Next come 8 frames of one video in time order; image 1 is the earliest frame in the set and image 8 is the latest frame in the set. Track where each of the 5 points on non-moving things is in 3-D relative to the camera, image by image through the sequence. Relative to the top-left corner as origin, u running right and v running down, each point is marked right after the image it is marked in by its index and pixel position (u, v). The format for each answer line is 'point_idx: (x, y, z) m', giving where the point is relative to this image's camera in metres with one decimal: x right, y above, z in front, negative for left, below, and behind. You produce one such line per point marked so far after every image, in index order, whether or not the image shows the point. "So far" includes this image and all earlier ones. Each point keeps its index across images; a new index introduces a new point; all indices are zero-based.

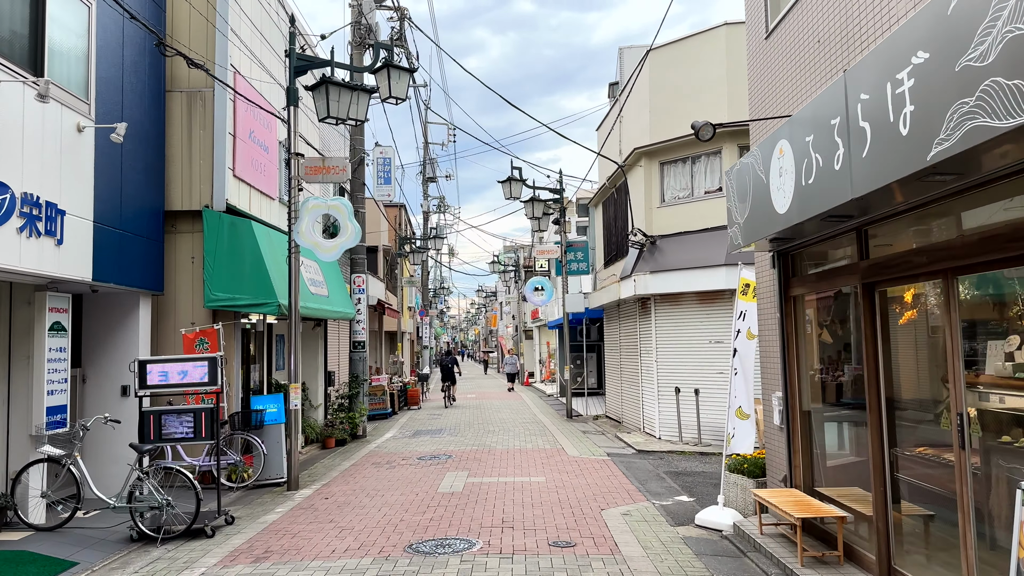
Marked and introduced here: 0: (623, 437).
0: (+1.9, -2.5, +12.7) m
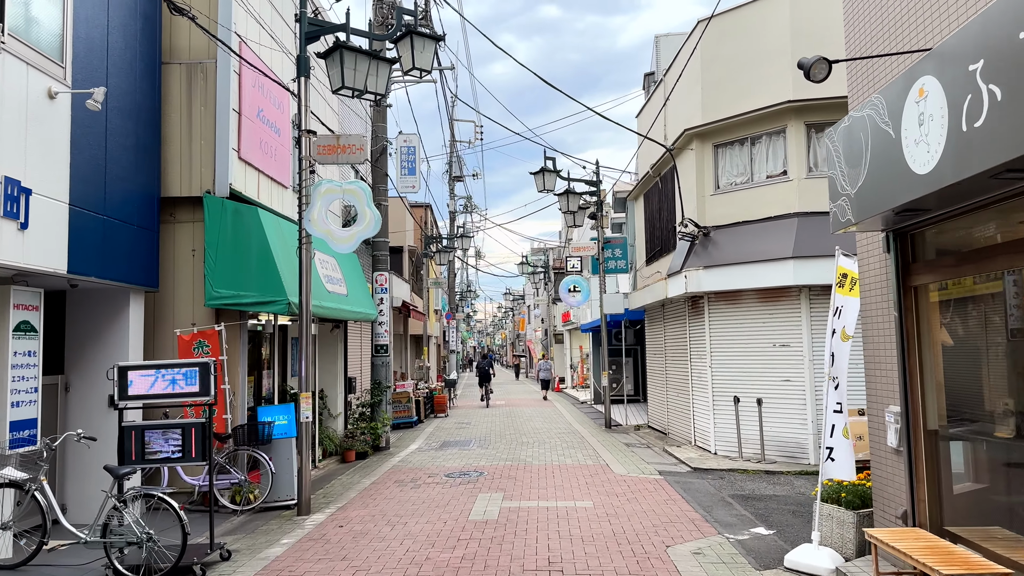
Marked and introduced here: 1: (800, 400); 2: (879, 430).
0: (+2.4, -2.5, +11.4) m
1: (+3.9, -1.5, +10.1) m
2: (+2.7, -1.1, +5.6) m
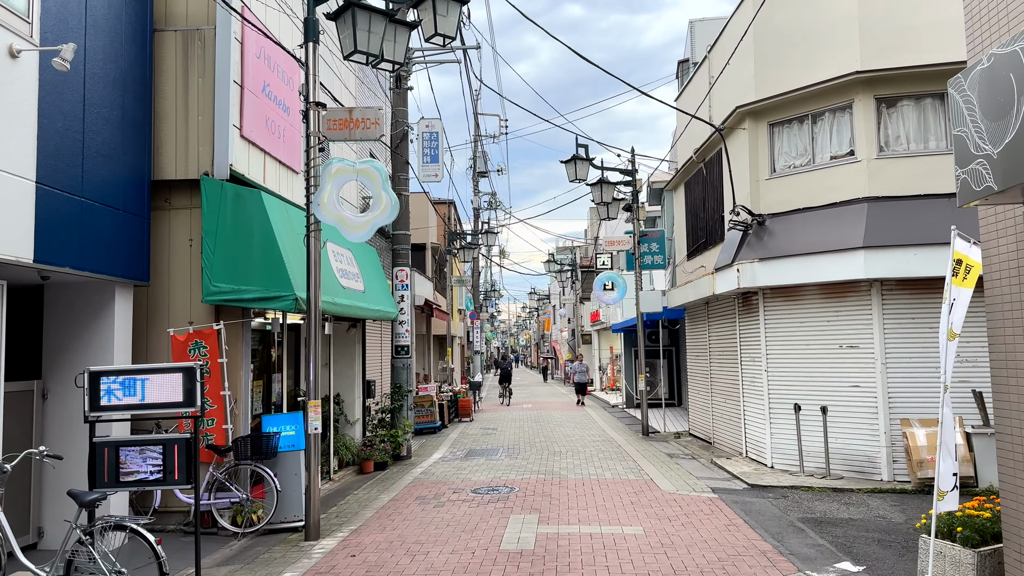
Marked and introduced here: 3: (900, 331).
0: (+2.9, -2.4, +10.3) m
1: (+4.3, -1.4, +9.0) m
2: (+3.0, -1.0, +4.5) m
3: (+4.6, -0.5, +8.9) m
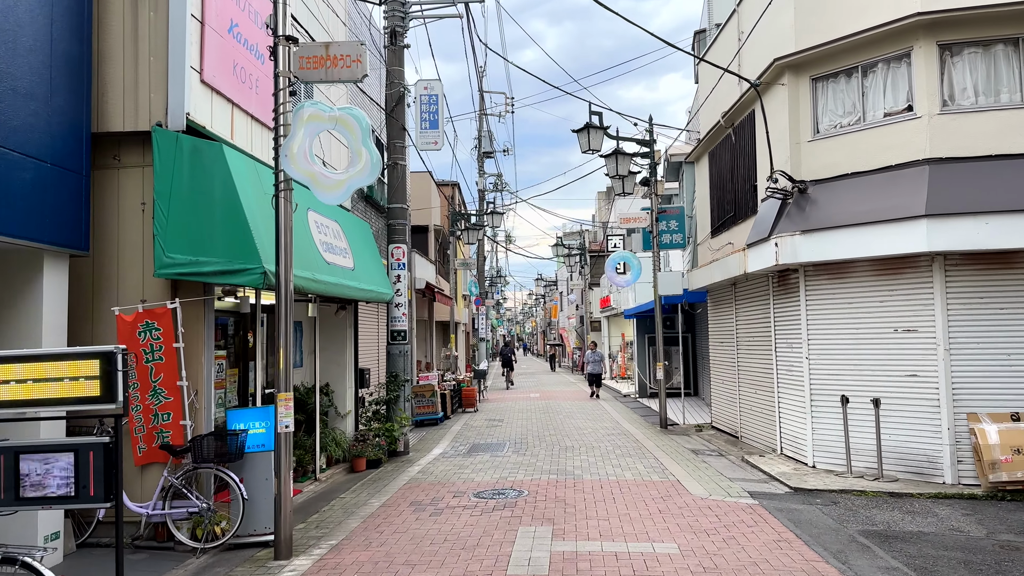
0: (+3.0, -2.2, +9.2) m
1: (+4.4, -1.2, +7.8) m
2: (+3.1, -0.8, +3.3) m
3: (+4.7, -0.2, +7.7) m
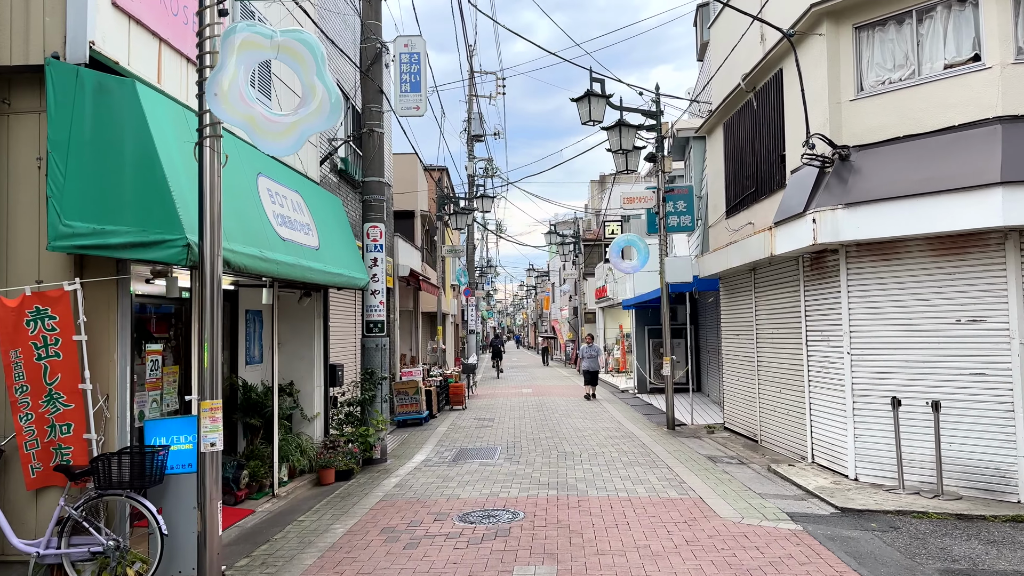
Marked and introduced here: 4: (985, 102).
0: (+2.9, -2.0, +7.9) m
1: (+4.3, -1.0, +6.6) m
2: (+3.1, -0.7, +2.1) m
3: (+4.6, -0.1, +6.5) m
4: (+4.3, +1.7, +6.8) m
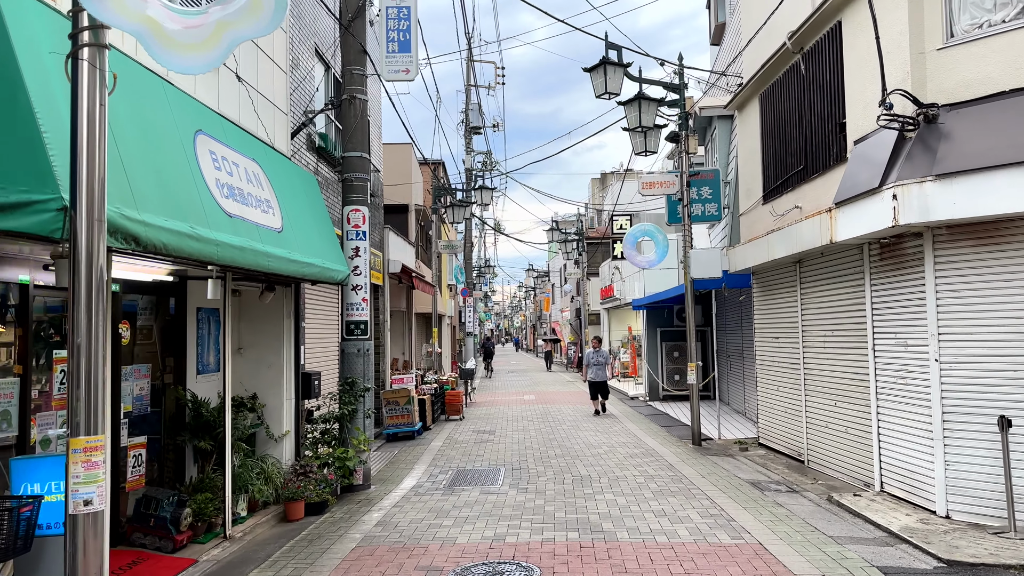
0: (+3.0, -1.9, +6.5) m
1: (+4.4, -0.9, +5.1) m
2: (+3.1, -0.6, +0.6) m
3: (+4.7, 0.0, +5.1) m
4: (+4.4, +1.7, +5.4) m
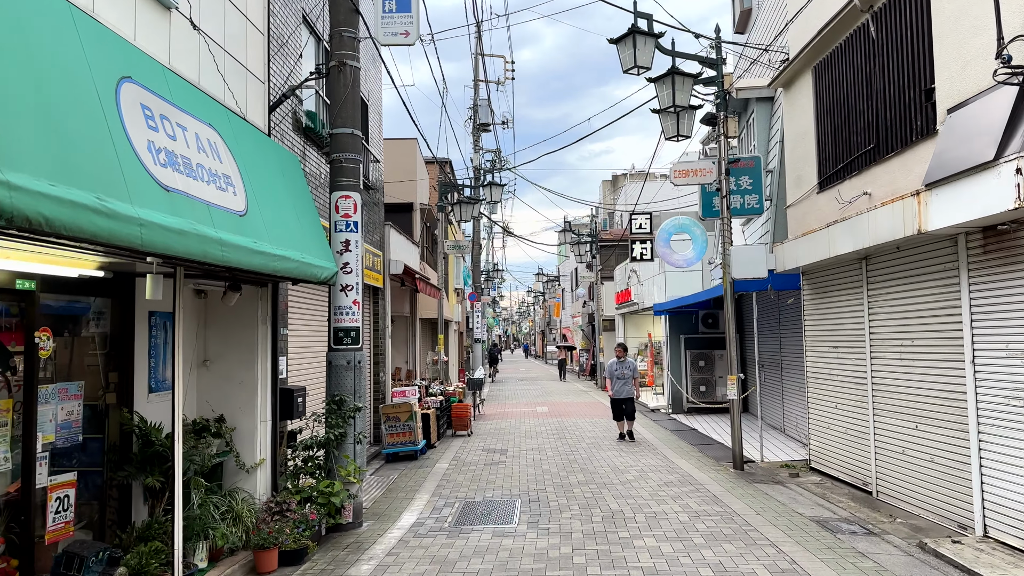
0: (+3.1, -1.9, +5.2) m
1: (+4.5, -0.9, +3.8) m
2: (+3.2, -0.5, -0.7) m
3: (+4.8, 0.0, +3.7) m
4: (+4.5, +1.8, +4.1) m
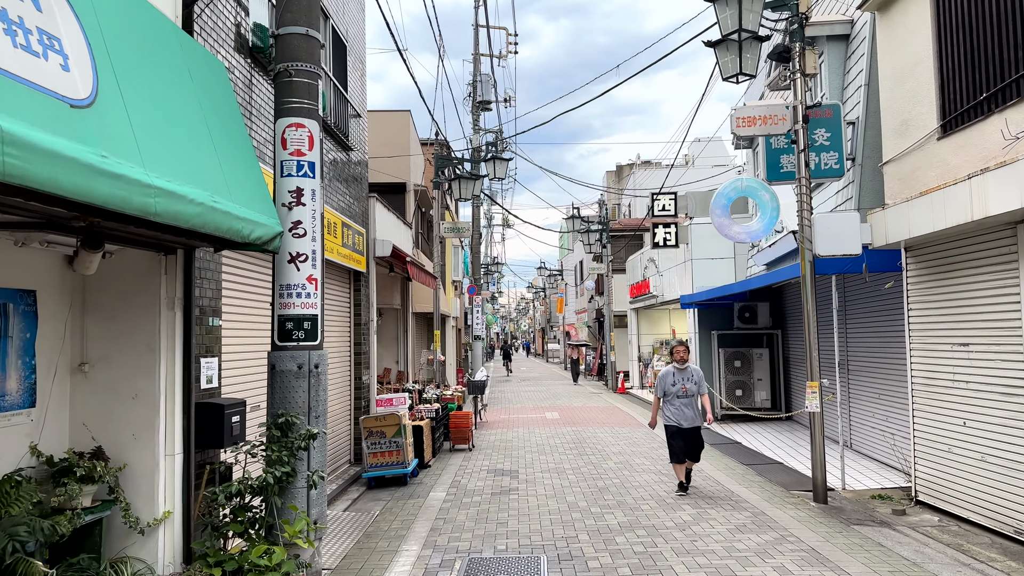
0: (+3.3, -1.7, +3.1) m
1: (+4.7, -0.8, +1.7) m
2: (+3.4, -0.4, -2.8) m
3: (+5.0, +0.2, +1.7) m
4: (+4.7, +1.9, +2.0) m
